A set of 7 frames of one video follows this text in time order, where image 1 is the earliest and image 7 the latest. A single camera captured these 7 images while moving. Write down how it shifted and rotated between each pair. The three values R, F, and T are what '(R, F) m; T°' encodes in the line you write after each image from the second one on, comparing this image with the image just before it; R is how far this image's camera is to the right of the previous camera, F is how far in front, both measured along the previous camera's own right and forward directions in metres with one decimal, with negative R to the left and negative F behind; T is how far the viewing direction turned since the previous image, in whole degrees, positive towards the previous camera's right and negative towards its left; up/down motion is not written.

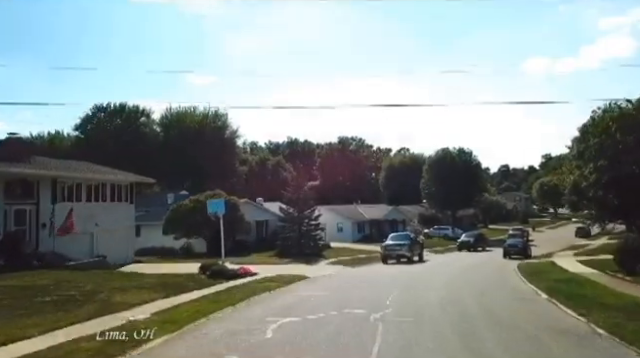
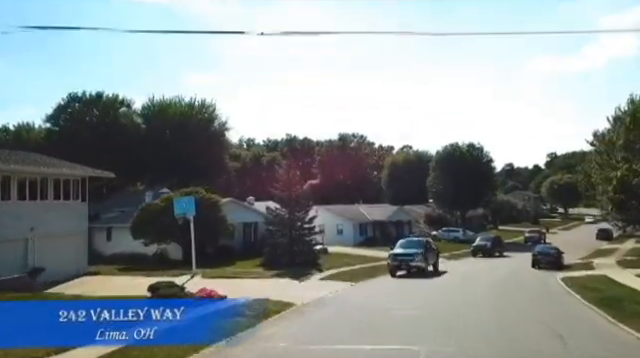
(+0.3, +5.5) m; 0°
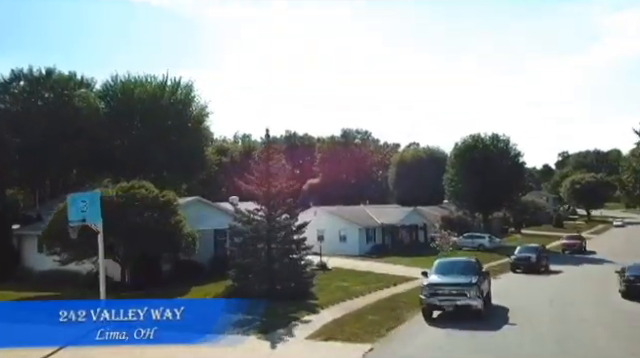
(+0.3, +9.3) m; 0°
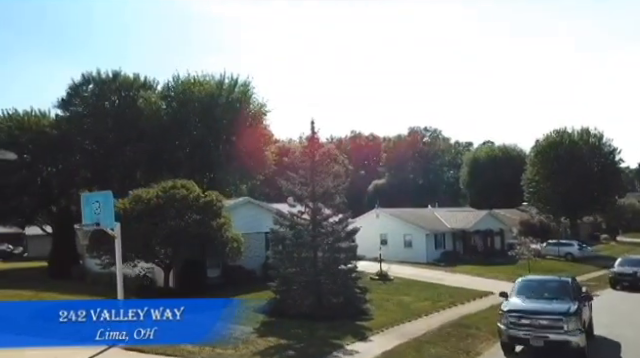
(+0.5, +2.9) m; -7°
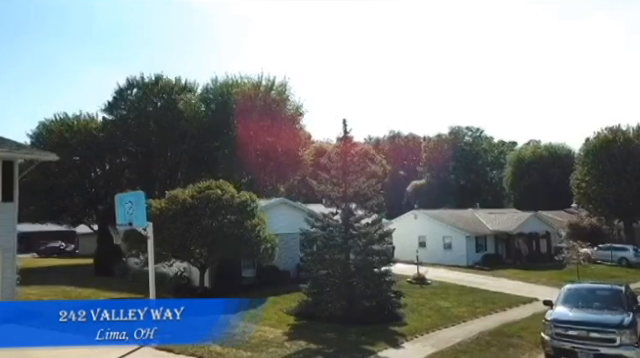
(+0.2, +0.4) m; -4°
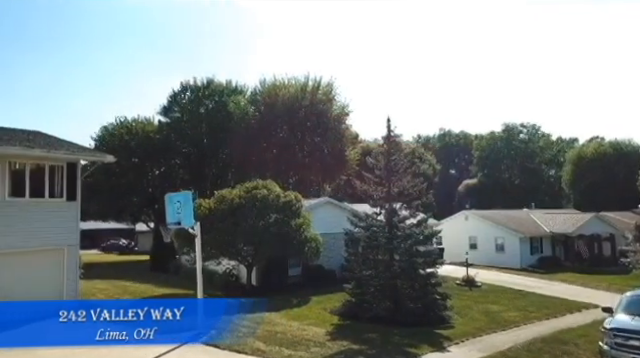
(+0.2, 0.0) m; -5°
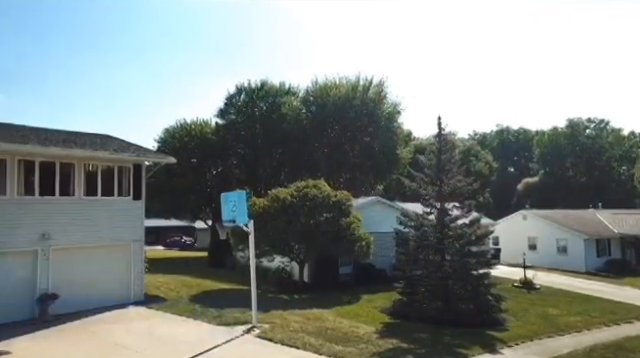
(+0.2, -0.2) m; -6°
